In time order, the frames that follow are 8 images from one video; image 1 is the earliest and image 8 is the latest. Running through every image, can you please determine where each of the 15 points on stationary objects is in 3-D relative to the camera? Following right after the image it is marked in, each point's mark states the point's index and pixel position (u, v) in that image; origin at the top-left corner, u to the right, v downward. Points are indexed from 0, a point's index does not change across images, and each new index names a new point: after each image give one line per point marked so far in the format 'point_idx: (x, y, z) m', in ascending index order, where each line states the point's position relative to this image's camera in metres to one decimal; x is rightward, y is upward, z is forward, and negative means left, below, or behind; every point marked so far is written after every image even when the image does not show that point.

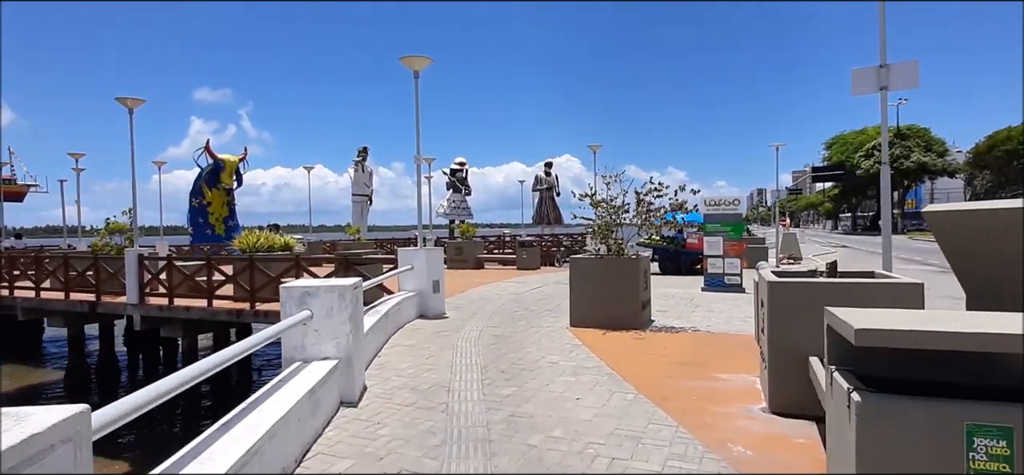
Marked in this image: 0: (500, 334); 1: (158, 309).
0: (-0.2, -1.7, +9.6) m
1: (-9.3, -1.9, +14.6) m
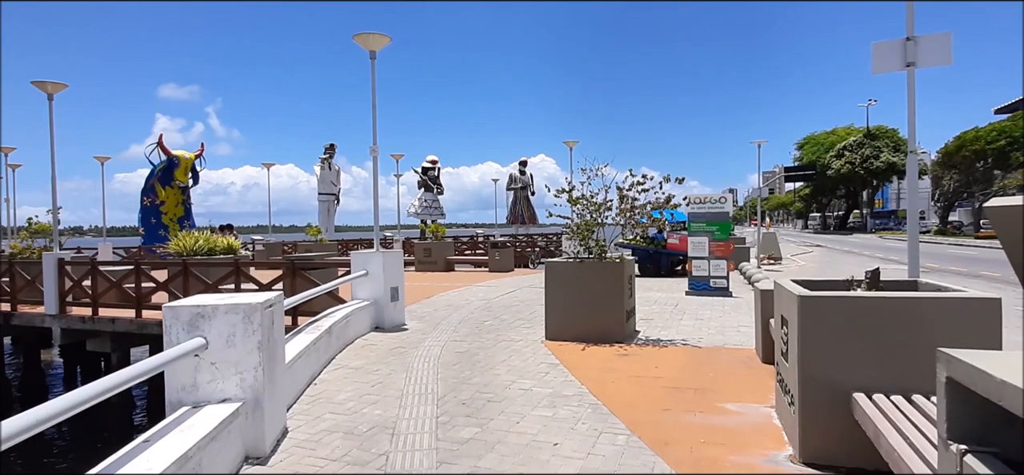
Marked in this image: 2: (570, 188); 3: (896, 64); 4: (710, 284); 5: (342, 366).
0: (-0.7, -1.7, +8.3) m
1: (-10.0, -1.9, +12.9) m
2: (+1.0, +0.8, +9.3) m
3: (+4.4, +2.0, +6.4) m
4: (+5.1, -1.2, +14.4) m
5: (-2.2, -1.7, +7.2) m
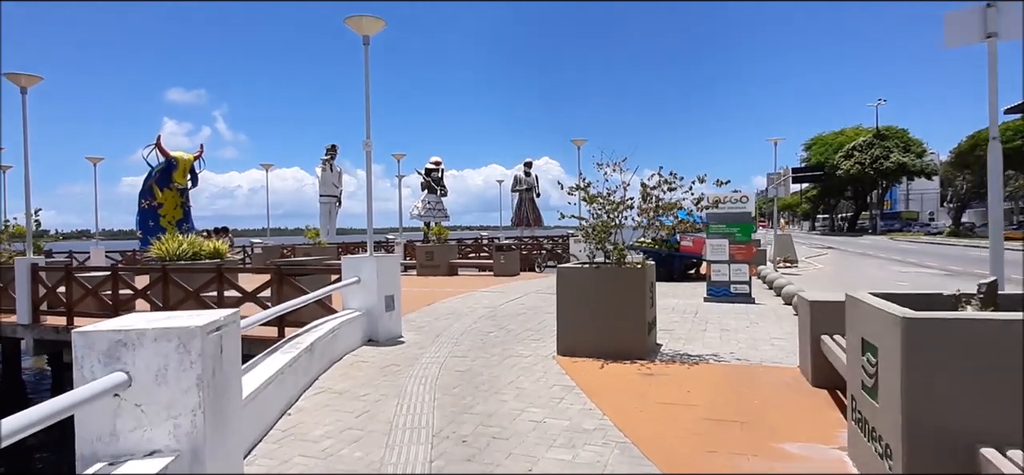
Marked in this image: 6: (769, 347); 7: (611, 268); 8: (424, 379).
0: (-0.6, -1.7, +7.3) m
1: (-9.9, -2.0, +12.0) m
2: (+1.1, +0.8, +8.3) m
3: (+4.5, +2.0, +5.4) m
4: (+5.3, -1.3, +13.4) m
5: (-2.1, -1.7, +6.2) m
6: (+3.9, -1.6, +8.4) m
7: (+1.4, -0.4, +7.9) m
8: (-1.1, -1.7, +6.8) m
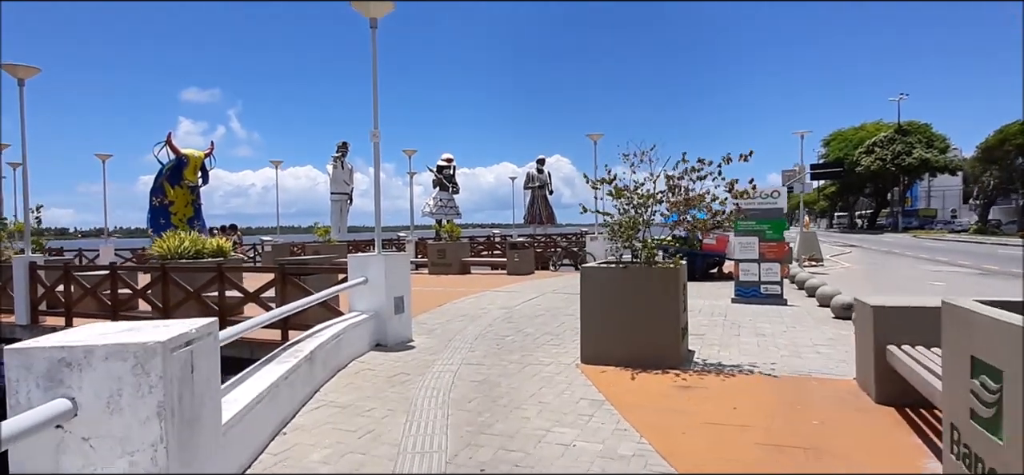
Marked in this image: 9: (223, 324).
0: (-0.3, -1.7, +6.7) m
1: (-9.5, -2.0, +11.6) m
2: (+1.4, +0.8, +7.6) m
3: (+4.7, +2.0, +4.7) m
4: (+5.6, -1.2, +12.6) m
5: (-1.9, -1.7, +5.6) m
6: (+4.1, -1.6, +7.6) m
7: (+1.6, -0.4, +7.2) m
8: (-0.8, -1.7, +6.2) m
9: (-5.2, -1.6, +10.1) m
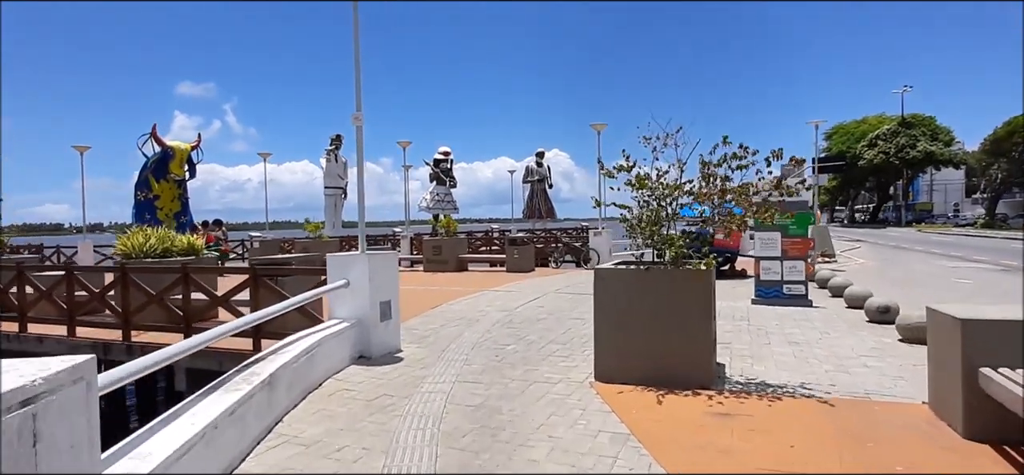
0: (-0.3, -1.7, +5.6) m
1: (-9.5, -1.9, +10.5) m
2: (+1.4, +0.9, +6.6) m
3: (+4.8, +2.0, +3.6) m
4: (+5.6, -1.1, +11.6) m
5: (-1.8, -1.7, +4.5) m
6: (+4.2, -1.6, +6.6) m
7: (+1.7, -0.4, +6.1) m
8: (-0.8, -1.7, +5.1) m
9: (-5.2, -1.5, +9.0) m
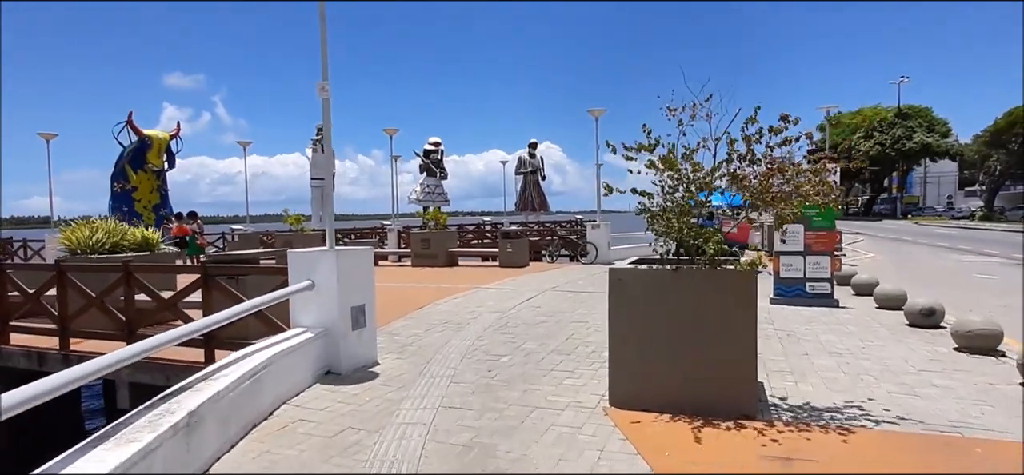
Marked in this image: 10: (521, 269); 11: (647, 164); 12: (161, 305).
0: (-0.3, -1.6, +4.4) m
1: (-9.6, -1.8, +9.2) m
2: (+1.4, +0.9, +5.4) m
3: (+4.8, +2.1, +2.4) m
4: (+5.5, -1.0, +10.5) m
5: (-1.8, -1.6, +3.3) m
6: (+4.1, -1.5, +5.5) m
7: (+1.6, -0.3, +4.9) m
8: (-0.8, -1.6, +3.9) m
9: (-5.3, -1.4, +7.8) m
10: (+0.3, -1.0, +18.3) m
11: (+1.3, +0.7, +5.4) m
12: (-4.7, -0.9, +7.5) m
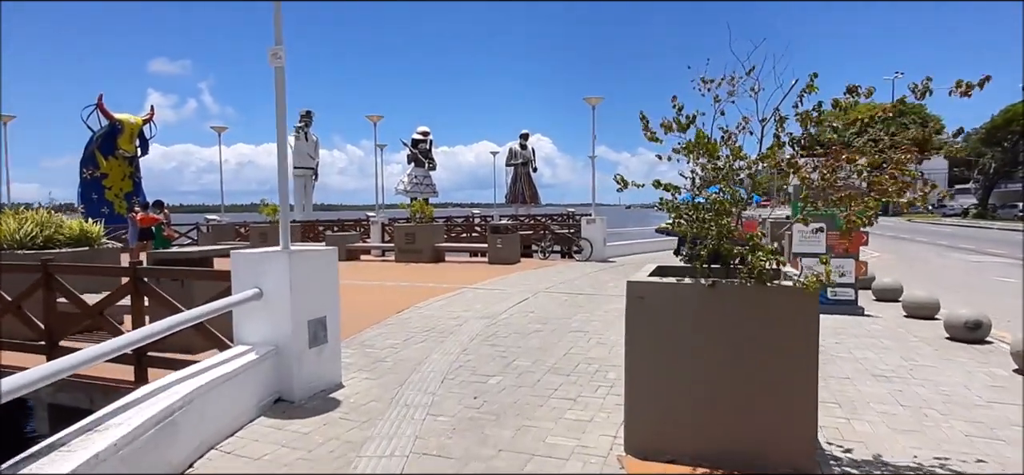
0: (-0.4, -1.6, +3.3) m
1: (-9.8, -1.7, +7.9) m
2: (+1.3, +0.9, +4.3) m
3: (+4.8, +1.9, +1.4) m
4: (+5.4, -1.0, +9.5) m
5: (-1.9, -1.7, +2.2) m
6: (+4.0, -1.6, +4.4) m
7: (+1.6, -0.3, +3.8) m
8: (-0.9, -1.7, +2.8) m
9: (-5.4, -1.4, +6.6) m
10: (0.0, -0.8, +17.2) m
11: (+1.3, +0.7, +4.3) m
12: (-4.8, -0.8, +6.3) m
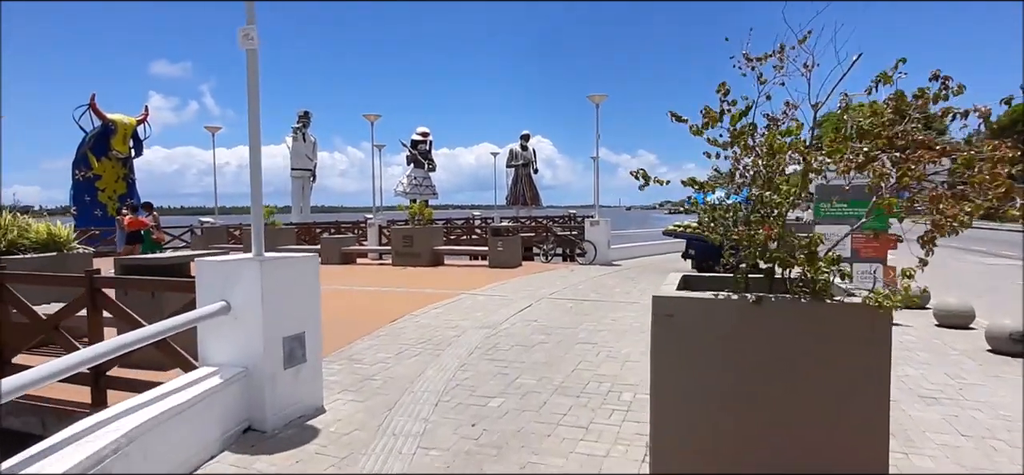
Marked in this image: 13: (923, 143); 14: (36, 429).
0: (-0.4, -1.7, +2.7) m
1: (-9.7, -1.7, +7.2) m
2: (+1.3, +0.9, +3.6) m
3: (+4.8, +1.9, +0.7) m
4: (+5.4, -1.0, +8.8) m
5: (-1.9, -1.7, +1.6) m
6: (+4.1, -1.6, +3.8) m
7: (+1.6, -0.4, +3.2) m
8: (-0.8, -1.7, +2.2) m
9: (-5.4, -1.4, +5.9) m
10: (0.0, -0.9, +16.5) m
11: (+1.3, +0.6, +3.7) m
12: (-4.8, -0.9, +5.6) m
13: (+2.4, +0.6, +3.6) m
14: (-4.8, -1.9, +5.6) m
